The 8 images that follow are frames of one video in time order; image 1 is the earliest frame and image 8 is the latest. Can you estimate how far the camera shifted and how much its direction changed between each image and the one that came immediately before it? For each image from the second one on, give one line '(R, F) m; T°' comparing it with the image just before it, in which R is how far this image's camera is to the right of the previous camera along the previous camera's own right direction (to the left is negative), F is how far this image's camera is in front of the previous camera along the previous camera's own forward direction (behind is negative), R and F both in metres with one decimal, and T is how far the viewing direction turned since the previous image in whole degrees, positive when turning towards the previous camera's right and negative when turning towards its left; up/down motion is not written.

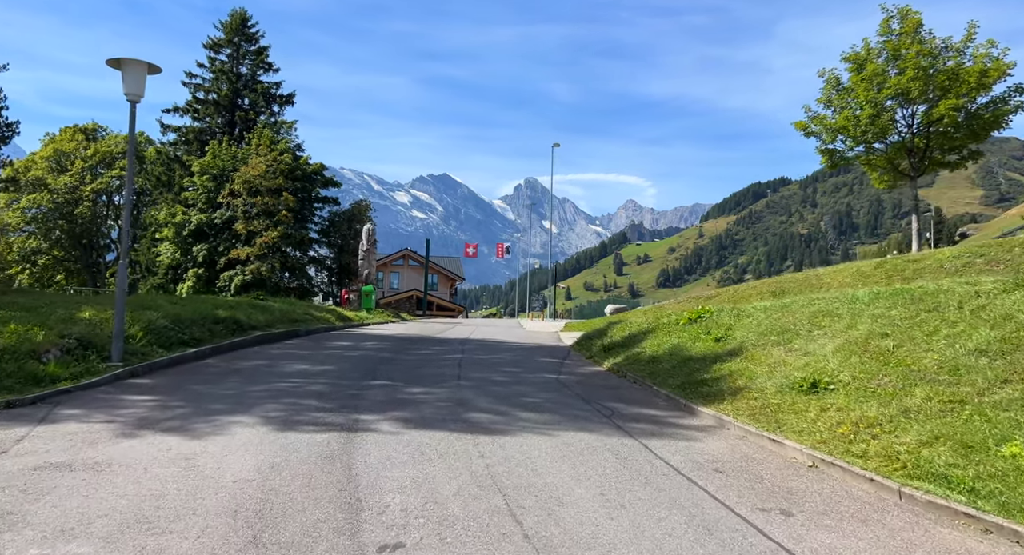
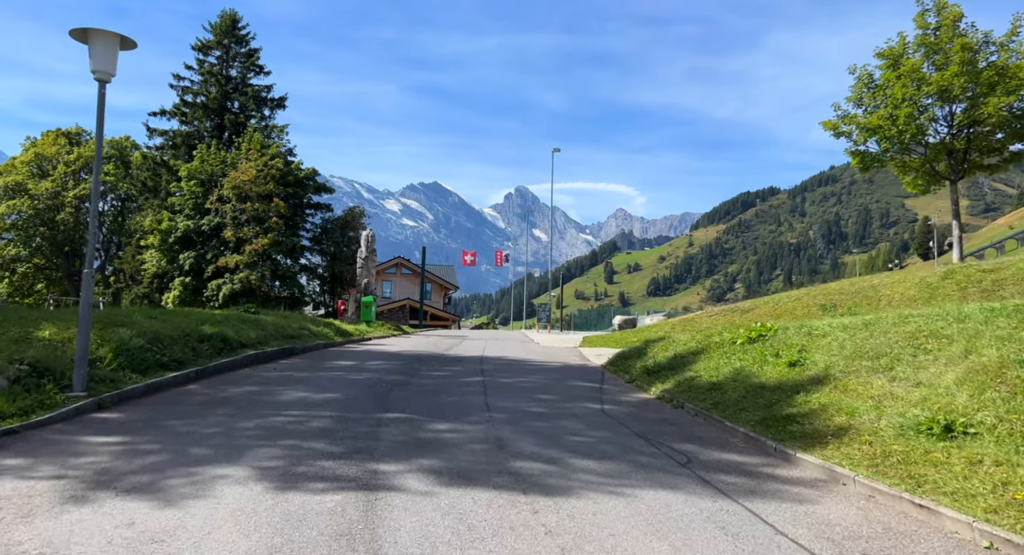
(-0.8, +2.3) m; +1°
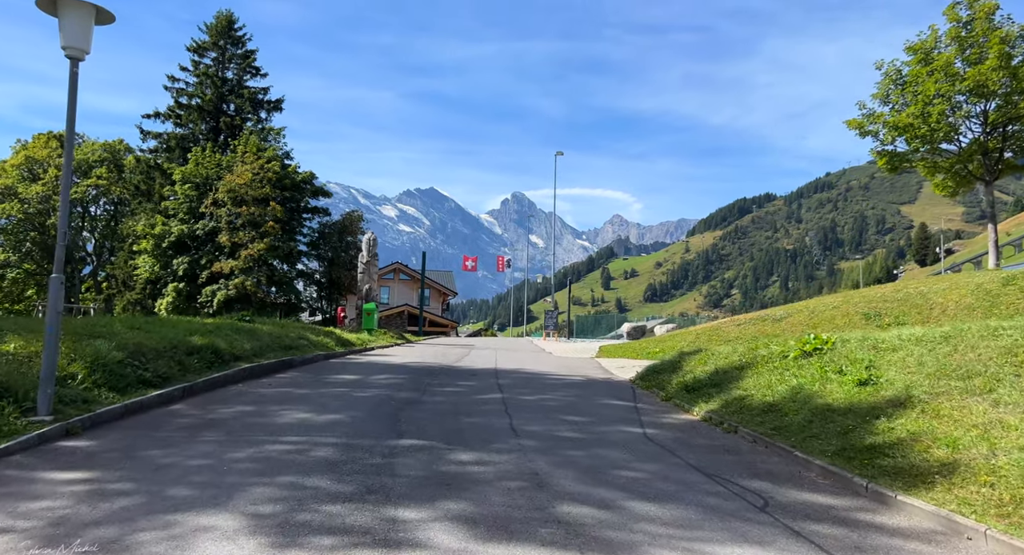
(-0.5, +1.6) m; 0°
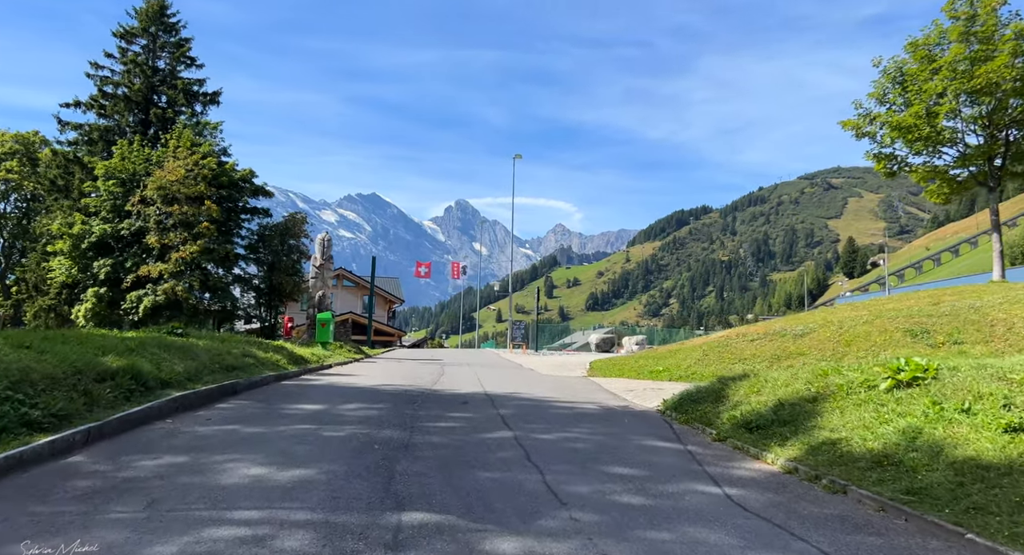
(-1.1, +3.1) m; +4°
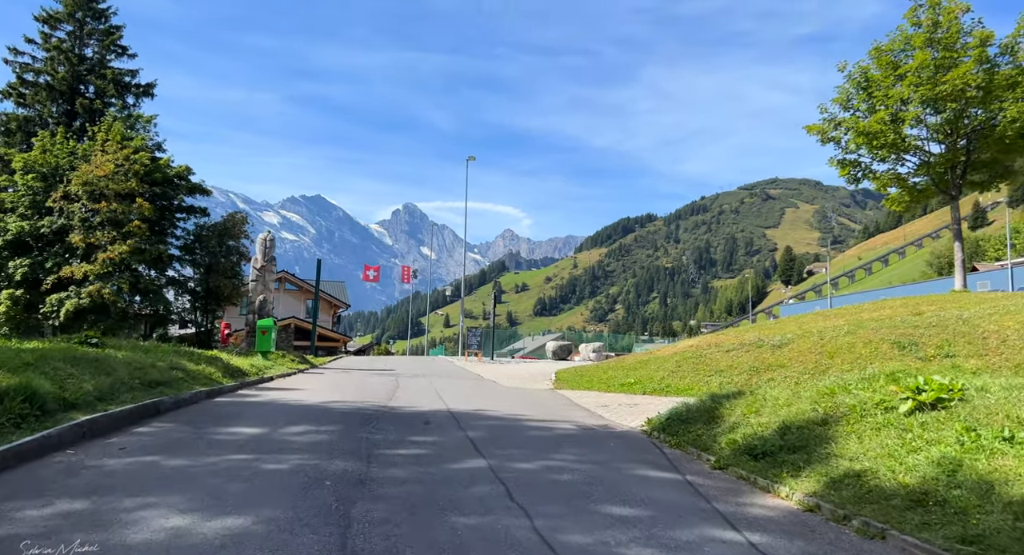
(-0.3, +1.5) m; +4°
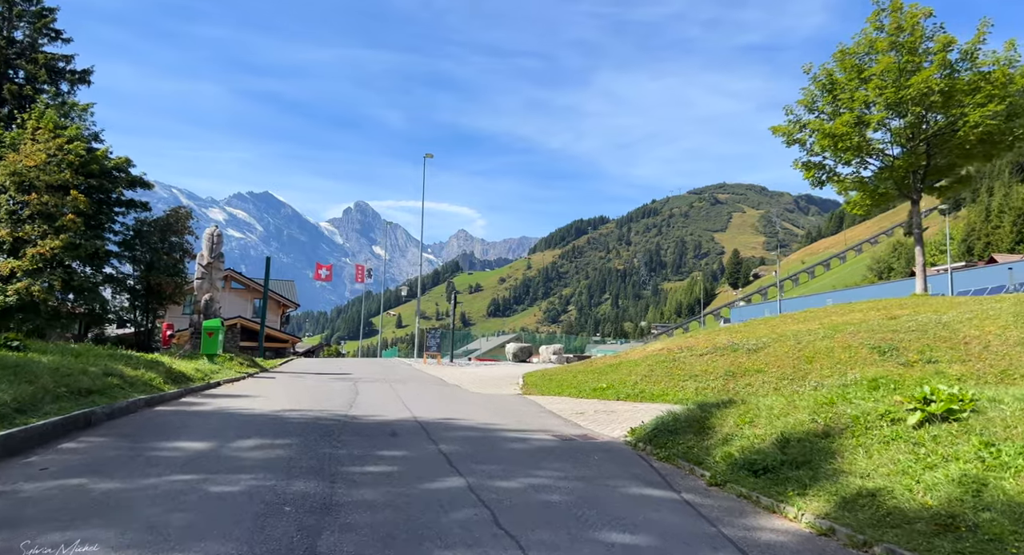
(-0.3, +0.9) m; +3°
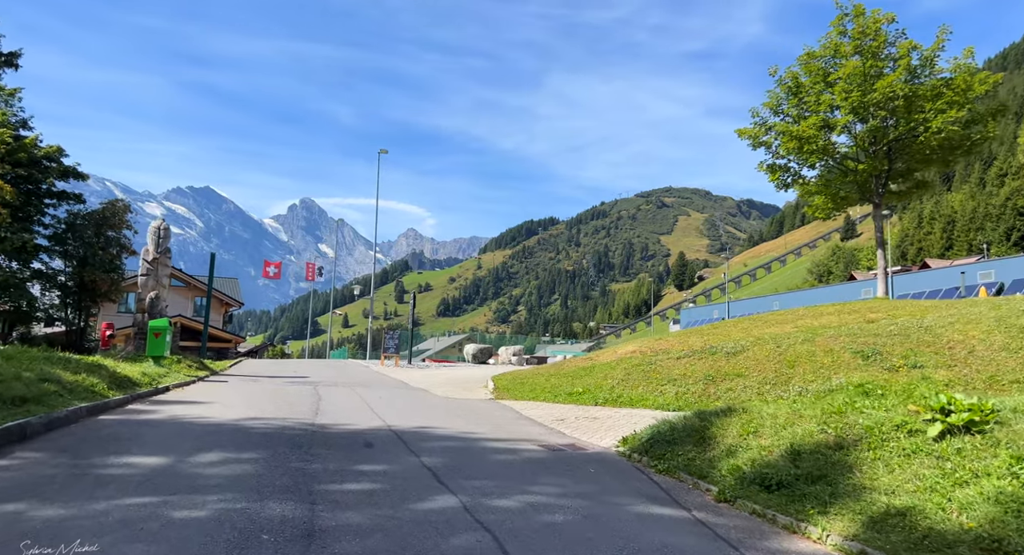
(-0.5, +0.8) m; +4°
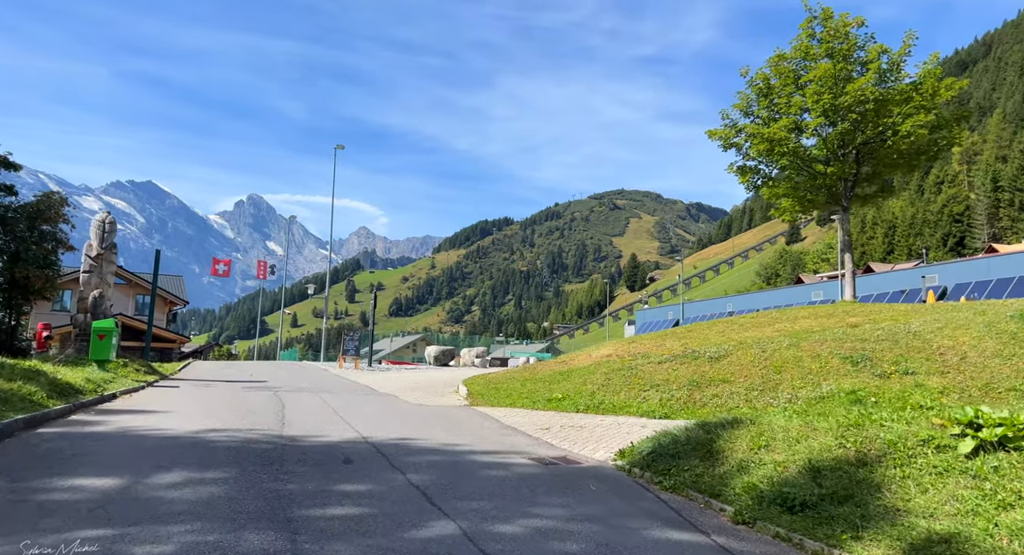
(-0.5, +0.8) m; +3°
